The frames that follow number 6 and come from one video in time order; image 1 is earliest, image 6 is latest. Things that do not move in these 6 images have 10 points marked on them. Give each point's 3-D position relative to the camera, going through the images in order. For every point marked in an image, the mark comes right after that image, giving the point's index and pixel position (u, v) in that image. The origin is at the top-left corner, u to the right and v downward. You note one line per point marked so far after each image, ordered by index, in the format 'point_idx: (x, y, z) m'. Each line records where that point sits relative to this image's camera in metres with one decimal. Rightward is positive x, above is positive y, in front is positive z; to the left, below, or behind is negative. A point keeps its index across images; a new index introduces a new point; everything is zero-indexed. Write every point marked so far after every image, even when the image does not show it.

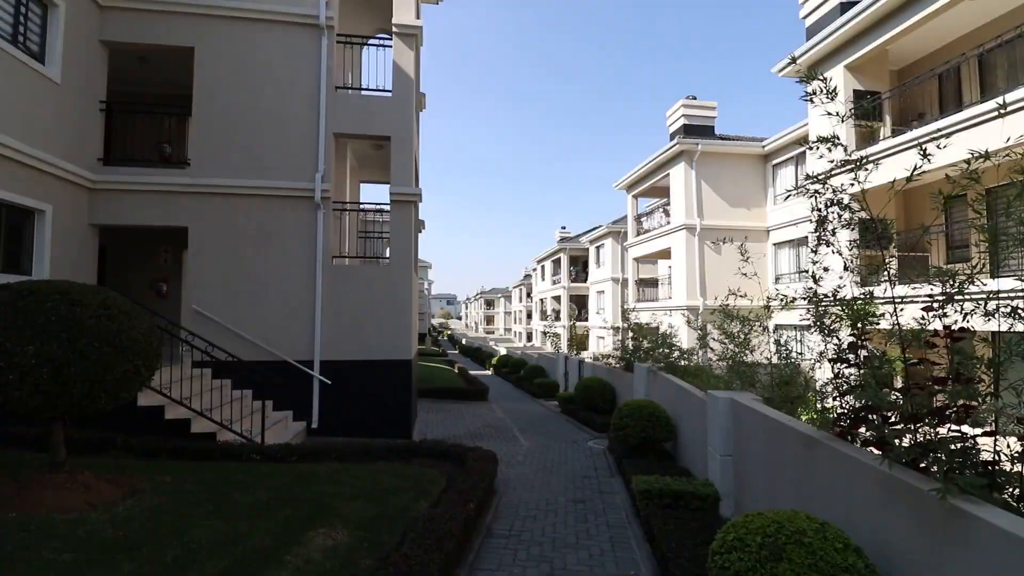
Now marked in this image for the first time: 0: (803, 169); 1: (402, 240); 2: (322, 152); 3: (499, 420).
0: (+12.1, +5.0, +18.8) m
1: (-2.4, +1.0, +9.7) m
2: (-4.1, +2.9, +9.7) m
3: (-0.4, -3.7, +12.5) m
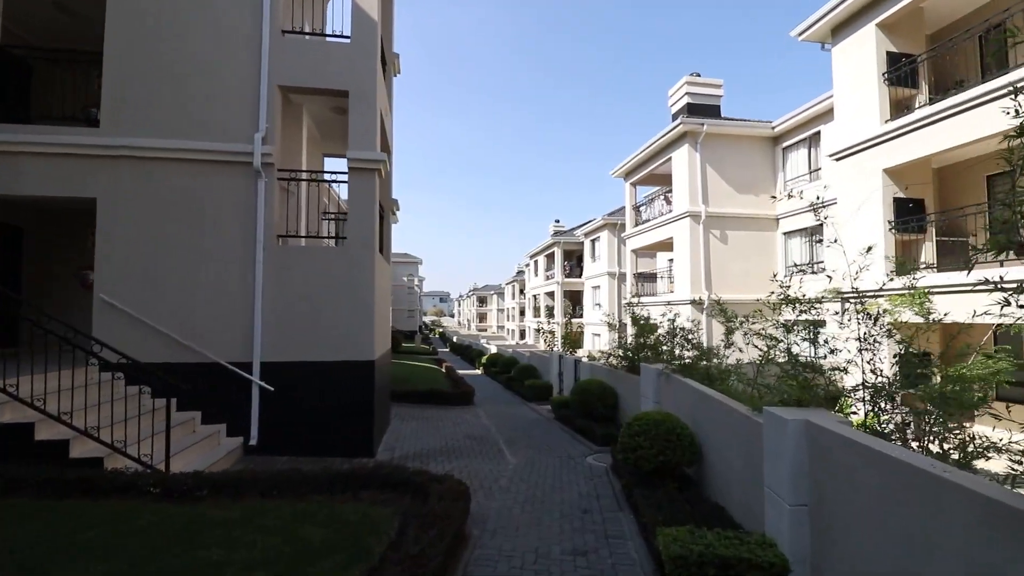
0: (+11.7, +5.3, +17.3) m
1: (-2.7, +1.2, +8.0) m
2: (-4.4, +3.2, +8.0) m
3: (-0.7, -3.4, +10.9) m
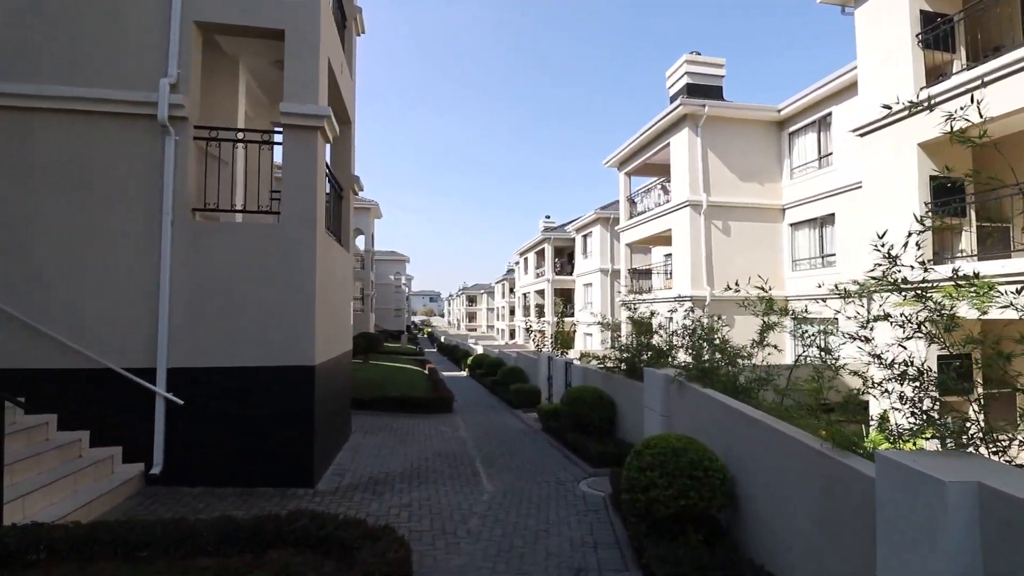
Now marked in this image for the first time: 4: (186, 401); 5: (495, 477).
0: (+11.2, +5.5, +16.0) m
1: (-3.0, +1.4, +6.4) m
2: (-4.8, +3.4, +6.3) m
3: (-1.1, -3.2, +9.3) m
4: (-4.5, -1.5, +6.1) m
5: (-0.3, -3.0, +7.2) m
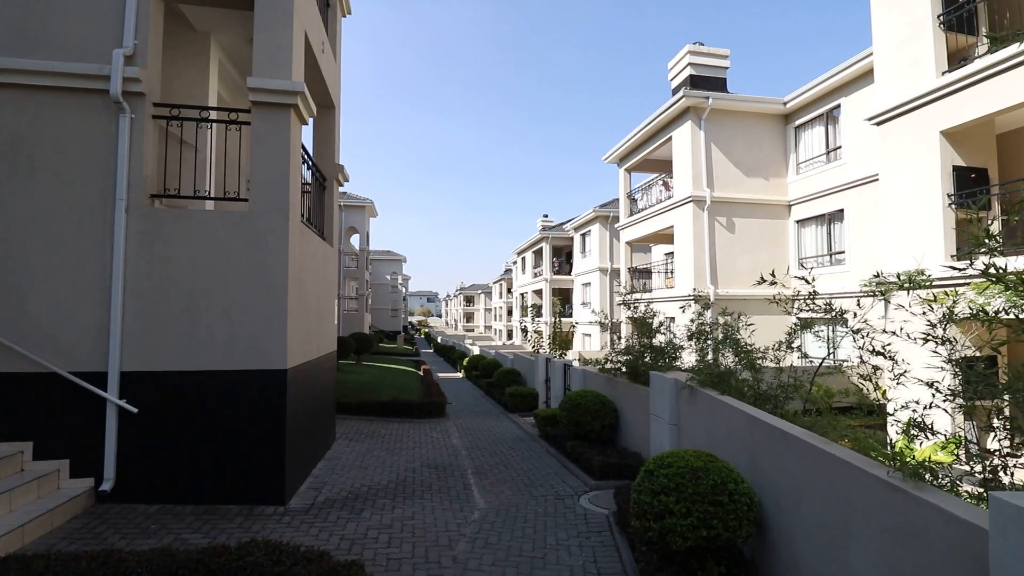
0: (+11.1, +5.5, +15.4) m
1: (-3.1, +1.5, +5.8) m
2: (-4.8, +3.4, +5.7) m
3: (-1.2, -3.2, +8.7) m
4: (-4.5, -1.5, +5.5) m
5: (-0.4, -3.0, +6.6) m
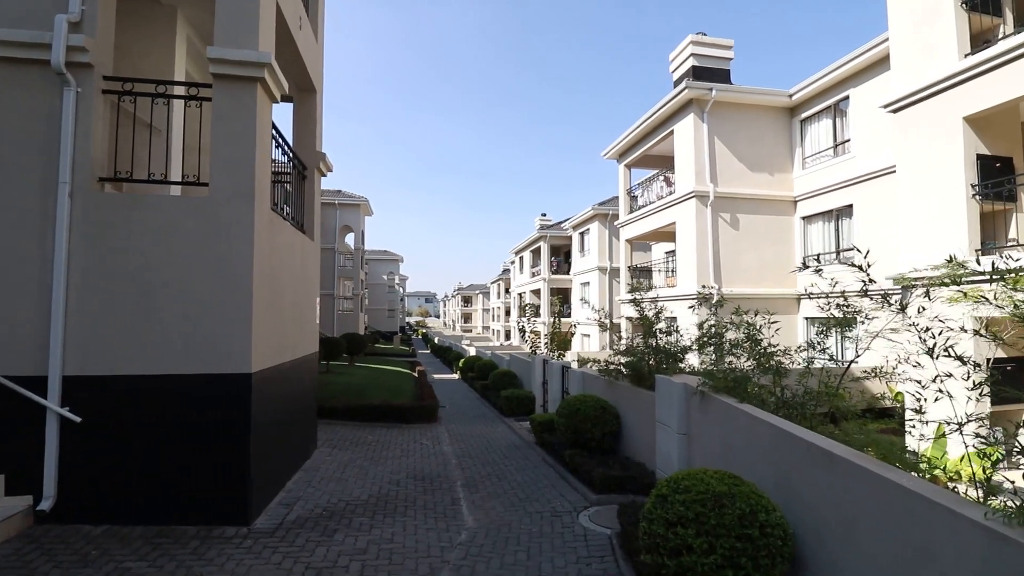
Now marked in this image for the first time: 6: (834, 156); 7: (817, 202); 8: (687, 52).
0: (+10.9, +5.6, +14.9) m
1: (-3.2, +1.6, +5.2) m
2: (-4.9, +3.5, +5.1) m
3: (-1.3, -3.1, +8.1) m
4: (-4.6, -1.4, +4.9) m
5: (-0.4, -2.9, +6.0) m
6: (+10.7, +4.4, +14.9) m
7: (+10.5, +2.9, +15.5) m
8: (+6.4, +8.6, +16.4) m
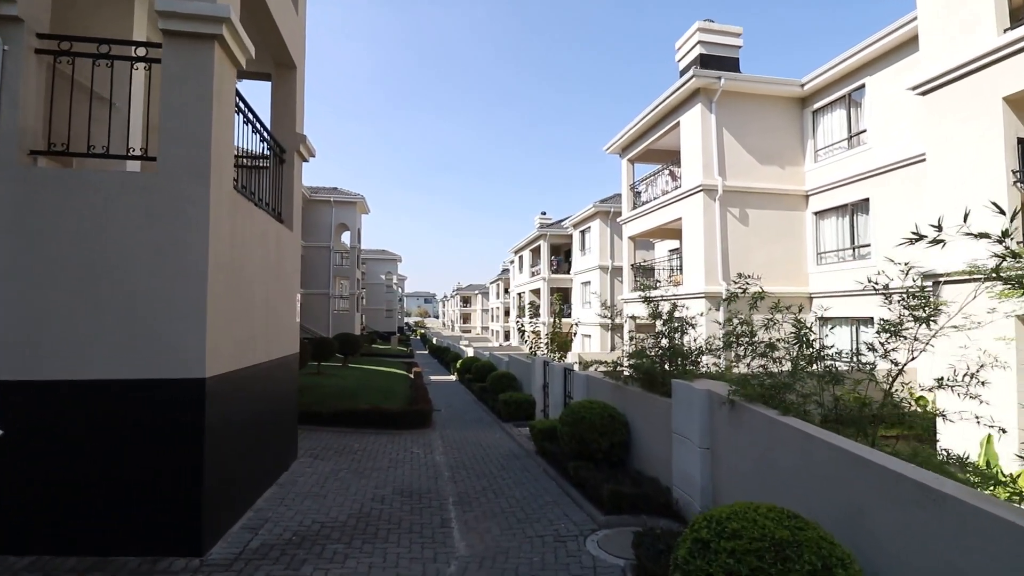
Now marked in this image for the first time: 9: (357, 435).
0: (+10.9, +5.6, +14.2) m
1: (-3.2, +1.7, +4.5) m
2: (-5.0, +3.6, +4.4) m
3: (-1.3, -3.0, +7.4) m
4: (-4.7, -1.3, +4.2) m
5: (-0.5, -2.8, +5.2) m
6: (+10.7, +4.4, +14.2) m
7: (+10.5, +3.0, +14.8) m
8: (+6.3, +8.6, +15.7) m
9: (-3.3, -3.2, +9.7) m
